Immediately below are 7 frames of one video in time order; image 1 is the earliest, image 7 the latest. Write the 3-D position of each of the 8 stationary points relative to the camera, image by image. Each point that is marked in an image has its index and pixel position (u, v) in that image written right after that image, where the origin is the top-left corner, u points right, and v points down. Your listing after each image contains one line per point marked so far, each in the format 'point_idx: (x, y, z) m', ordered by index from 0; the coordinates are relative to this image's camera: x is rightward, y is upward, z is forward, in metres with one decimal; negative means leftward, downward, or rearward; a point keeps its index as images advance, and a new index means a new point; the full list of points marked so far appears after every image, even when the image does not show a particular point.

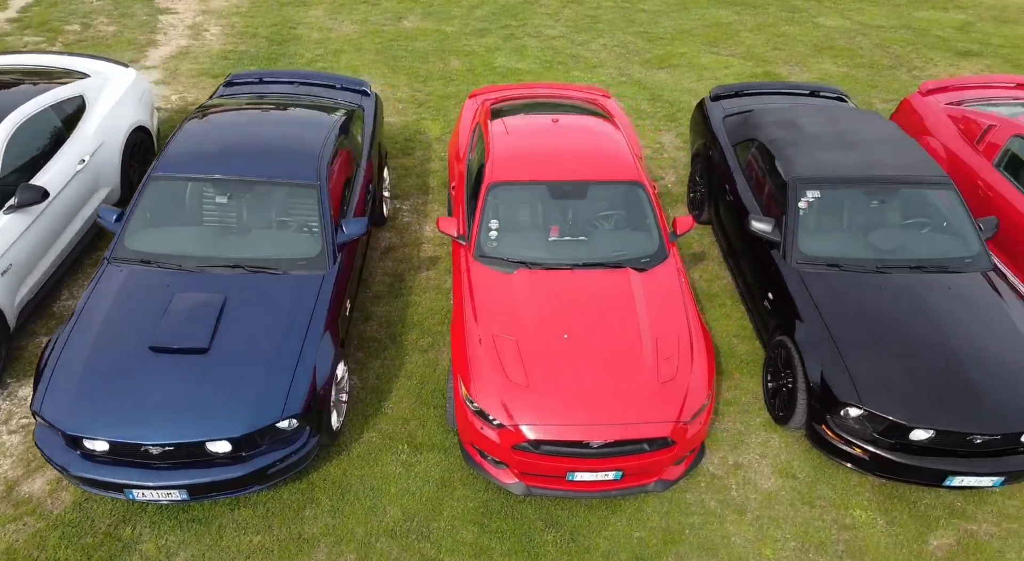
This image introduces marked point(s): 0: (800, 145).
0: (+2.6, +1.2, +6.2) m
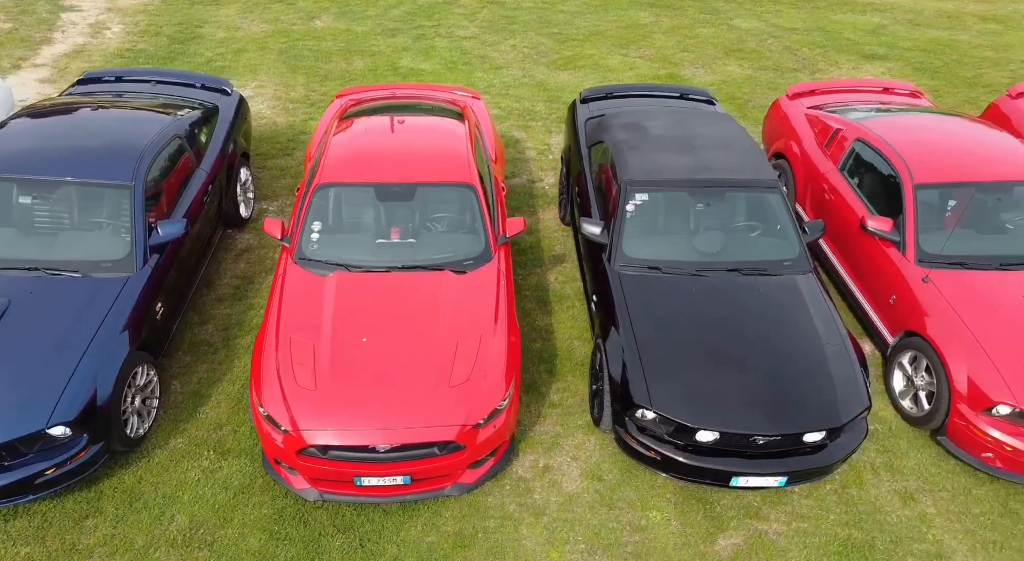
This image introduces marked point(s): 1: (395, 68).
0: (+1.1, +1.2, +6.2) m
1: (-2.0, +3.5, +11.5) m
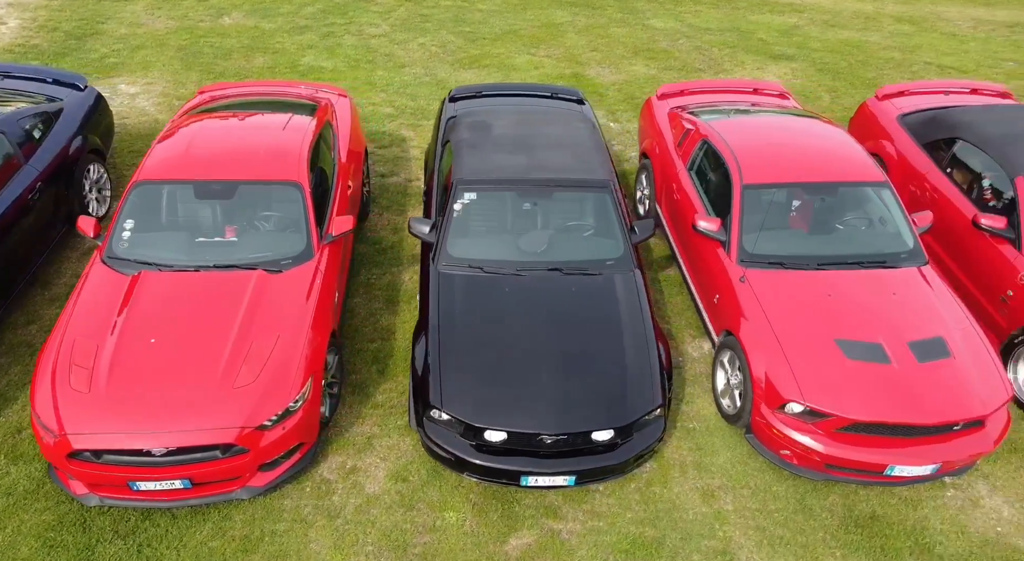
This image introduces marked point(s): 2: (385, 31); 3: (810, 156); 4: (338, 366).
0: (-0.3, +1.2, +6.2) m
1: (-3.6, +3.5, +11.4) m
2: (-2.4, +4.7, +13.1) m
3: (+2.7, +1.1, +6.2) m
4: (-1.3, -0.7, +5.4) m
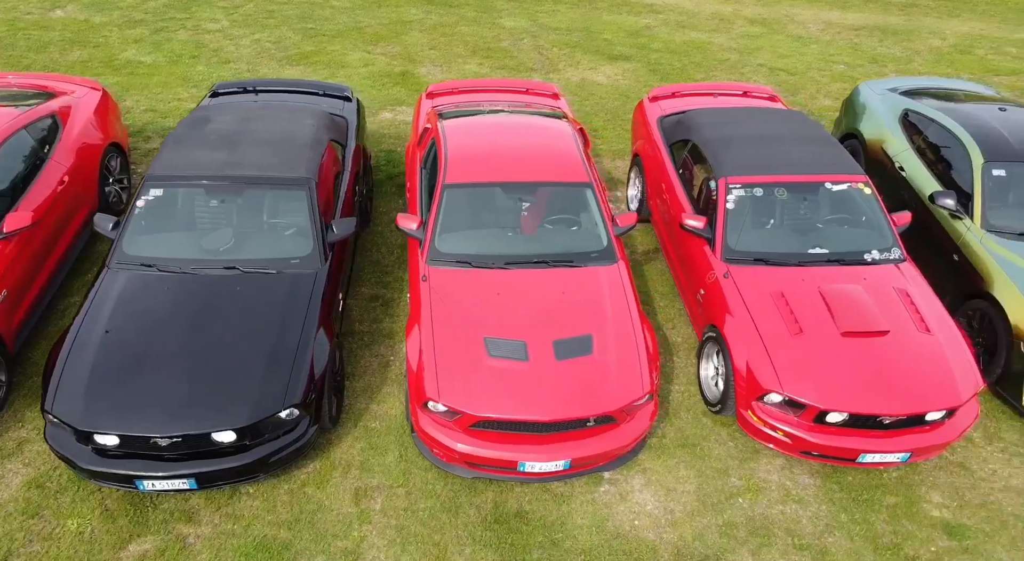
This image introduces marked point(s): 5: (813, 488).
0: (-2.9, +1.2, +6.1) m
1: (-6.4, +3.5, +11.1) m
2: (-5.4, +4.7, +12.9) m
3: (+0.1, +1.1, +6.2) m
4: (-3.9, -0.7, +5.2) m
5: (+2.2, -1.5, +5.1) m
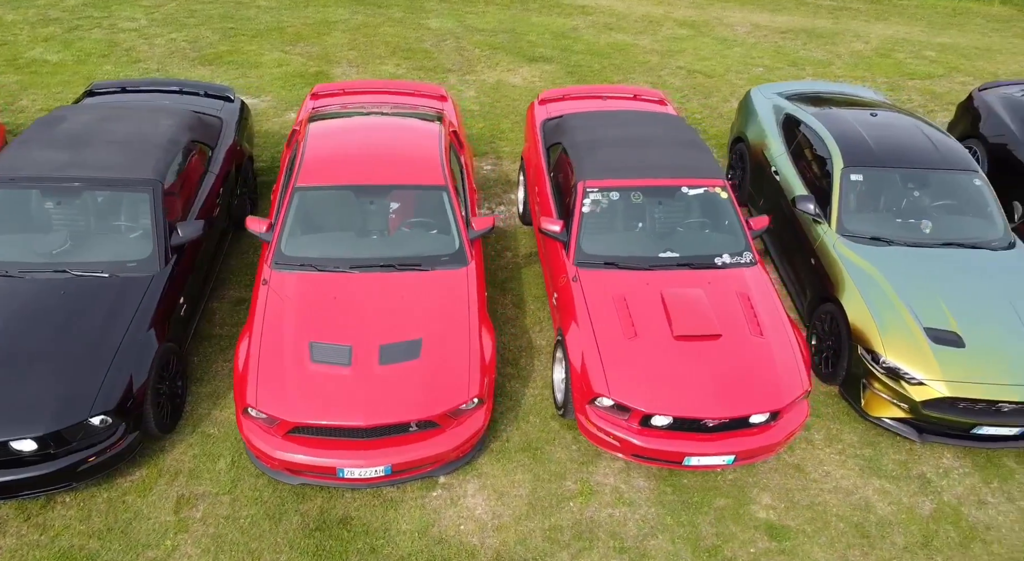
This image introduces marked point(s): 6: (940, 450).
0: (-4.1, +1.2, +5.9) m
1: (-7.8, +3.5, +10.9) m
2: (-6.8, +4.7, +12.7) m
3: (-1.2, +1.1, +6.2) m
4: (-5.1, -0.7, +5.1) m
5: (+1.0, -1.6, +5.2) m
6: (+3.4, -1.4, +5.6) m
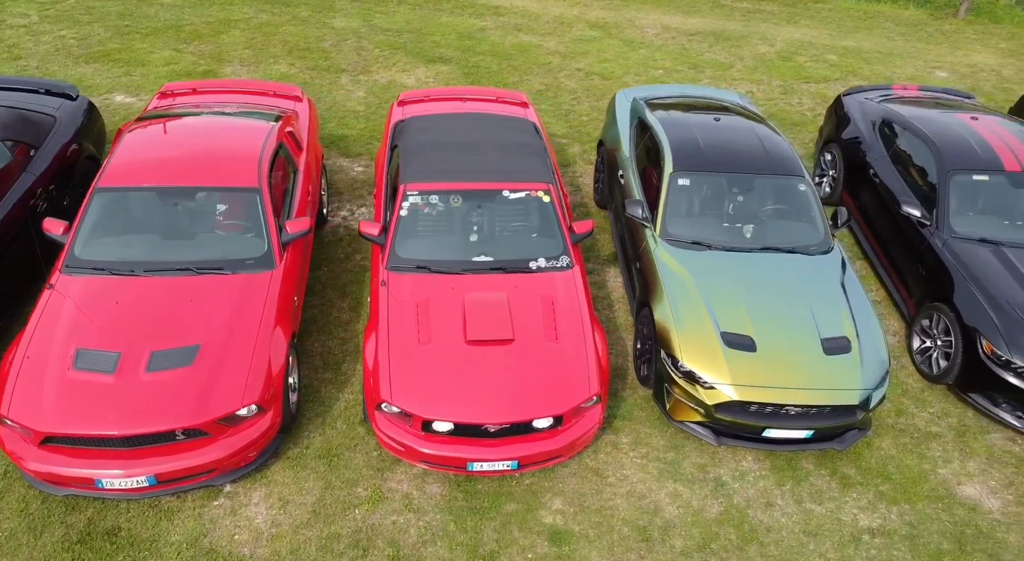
0: (-5.7, +1.1, +5.7) m
1: (-9.6, +3.4, +10.6) m
2: (-8.6, +4.7, +12.4) m
3: (-2.8, +1.0, +6.0) m
4: (-6.7, -0.8, +4.9) m
5: (-0.6, -1.6, +5.1) m
6: (+1.9, -1.4, +5.6) m
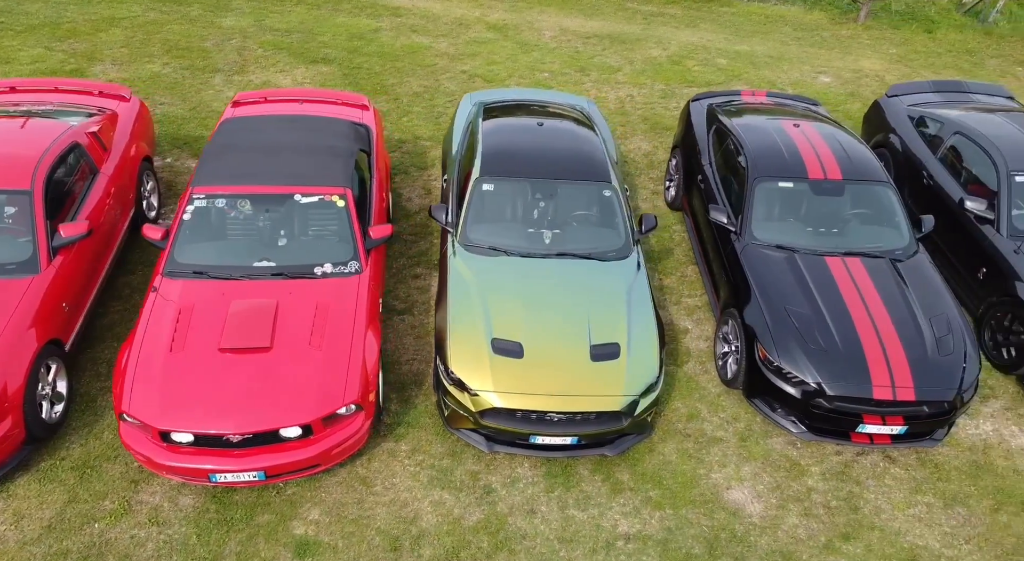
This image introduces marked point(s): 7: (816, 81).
0: (-7.5, +1.1, +5.4) m
1: (-11.6, +3.4, +10.1) m
2: (-10.7, +4.6, +12.0) m
3: (-4.6, +1.0, +5.8) m
4: (-8.4, -0.8, +4.5) m
5: (-2.3, -1.7, +5.0) m
6: (+0.1, -1.4, +5.6) m
7: (+5.8, +3.8, +13.0) m
